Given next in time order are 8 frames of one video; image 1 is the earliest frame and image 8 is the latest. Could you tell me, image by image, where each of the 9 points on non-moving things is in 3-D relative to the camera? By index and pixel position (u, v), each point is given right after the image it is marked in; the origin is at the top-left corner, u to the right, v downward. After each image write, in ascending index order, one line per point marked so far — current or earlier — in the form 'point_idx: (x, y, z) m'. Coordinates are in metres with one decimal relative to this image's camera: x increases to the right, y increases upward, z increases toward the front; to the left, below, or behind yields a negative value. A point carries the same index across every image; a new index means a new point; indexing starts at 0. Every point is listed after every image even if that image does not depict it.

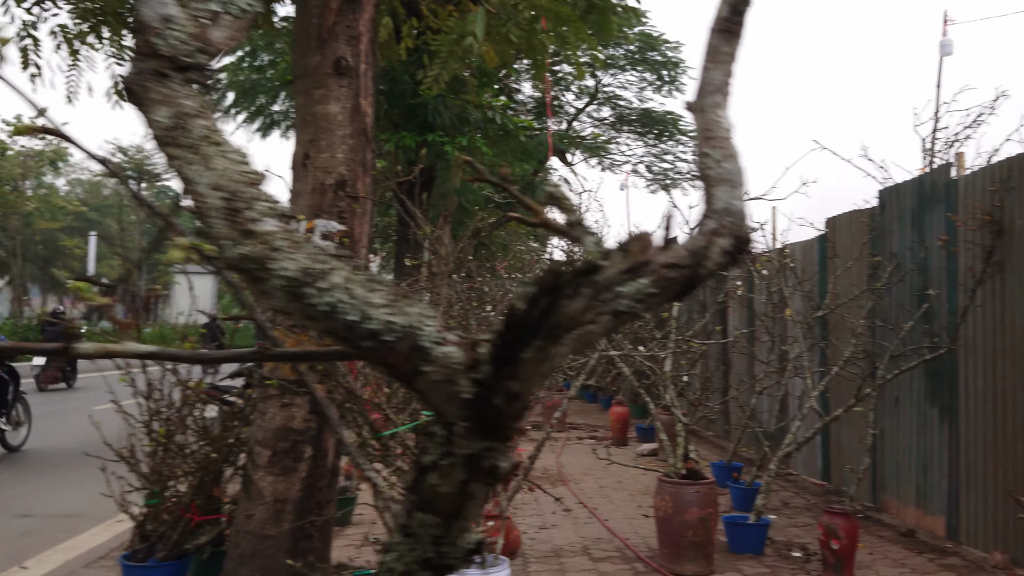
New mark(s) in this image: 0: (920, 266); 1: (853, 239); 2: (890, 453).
0: (+2.8, +0.1, +5.9) m
1: (+2.7, +0.4, +7.0) m
2: (+2.8, -1.2, +6.4) m
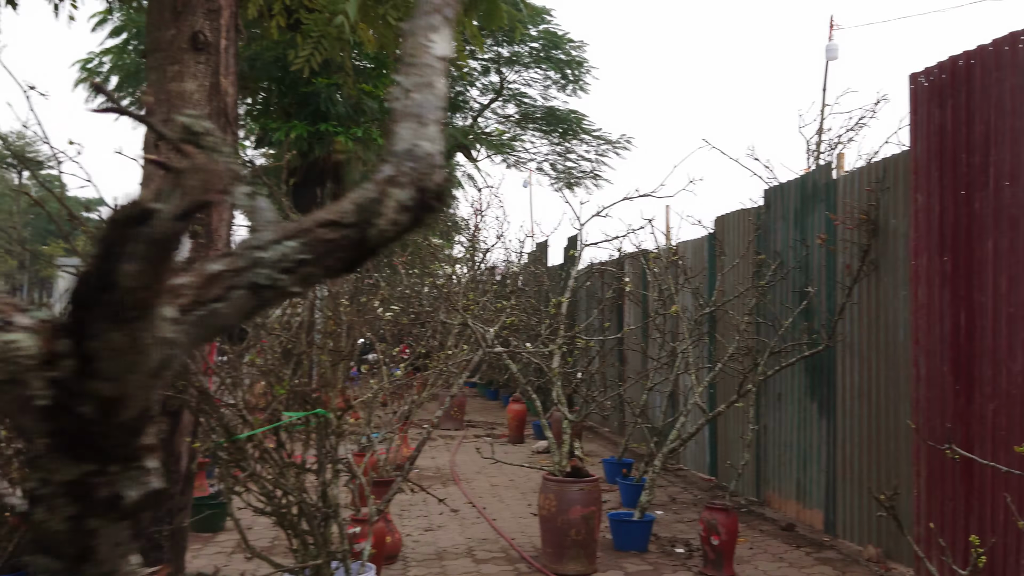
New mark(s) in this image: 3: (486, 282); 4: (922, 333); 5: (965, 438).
0: (+2.0, +0.2, +6.0) m
1: (+1.9, +0.4, +7.1) m
2: (+2.0, -1.2, +6.5) m
3: (-0.3, +0.1, +11.1) m
4: (+2.2, -0.2, +4.7) m
5: (+2.3, -0.8, +4.3) m
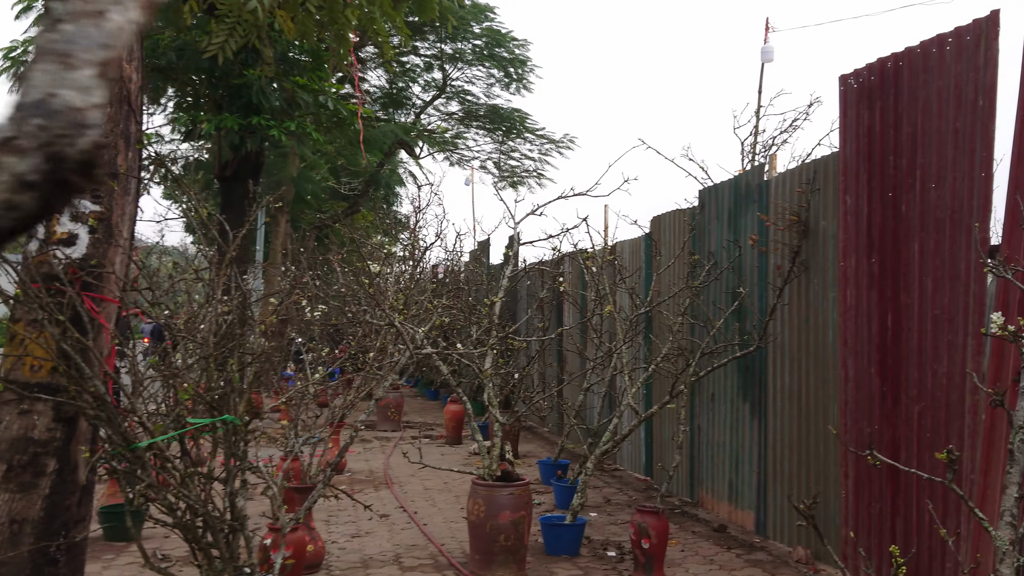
0: (+1.5, +0.2, +6.0) m
1: (+1.3, +0.4, +7.1) m
2: (+1.5, -1.2, +6.5) m
3: (-1.1, +0.1, +10.9) m
4: (+1.8, -0.3, +4.7) m
5: (+1.9, -0.8, +4.4) m
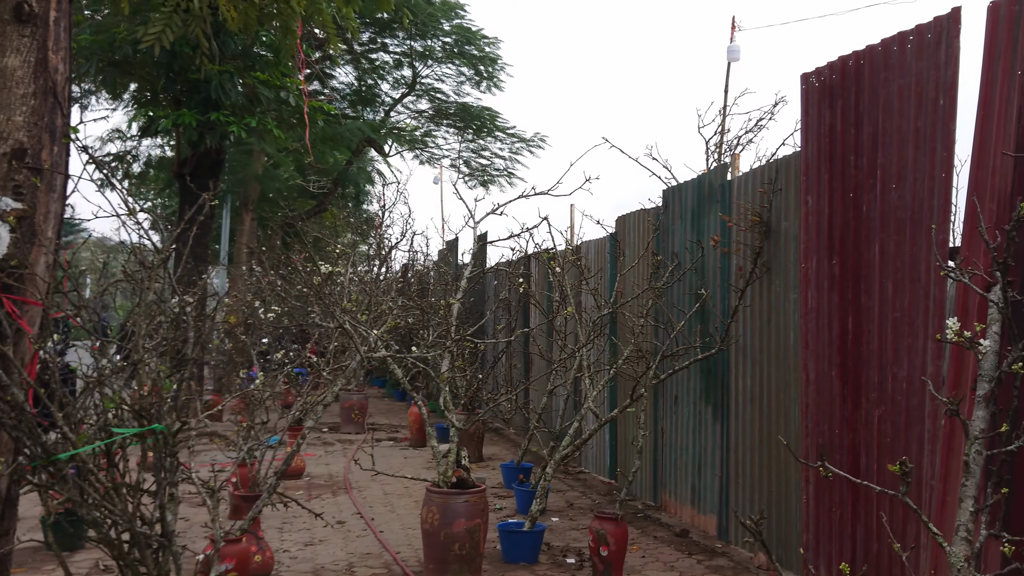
0: (+1.3, +0.2, +5.9) m
1: (+1.0, +0.4, +7.0) m
2: (+1.2, -1.2, +6.4) m
3: (-1.5, +0.1, +10.7) m
4: (+1.6, -0.3, +4.6) m
5: (+1.7, -0.8, +4.3) m
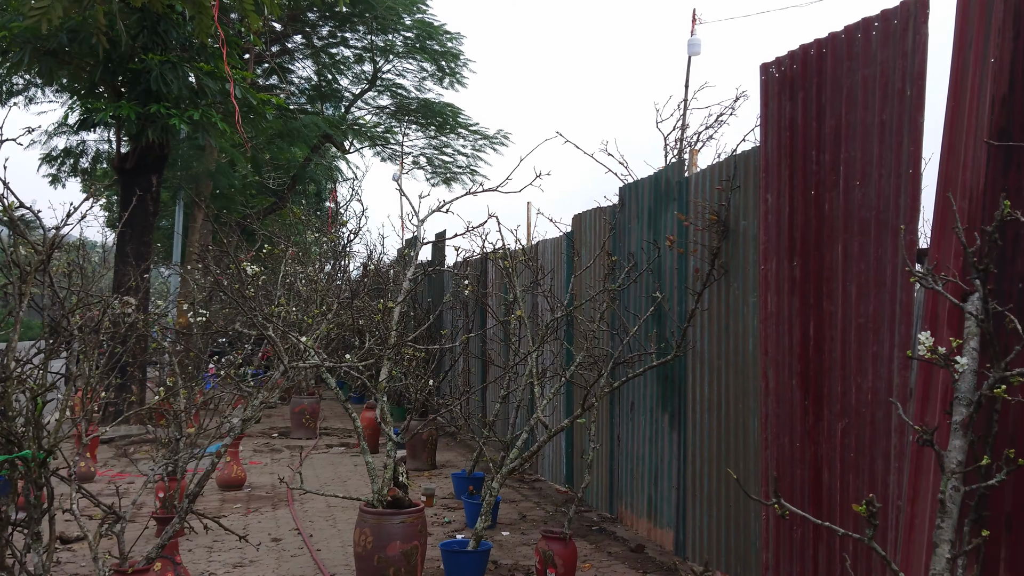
0: (+0.9, +0.1, +5.6) m
1: (+0.6, +0.4, +6.7) m
2: (+0.8, -1.2, +6.1) m
3: (-2.1, +0.1, +10.3) m
4: (+1.3, -0.3, +4.4) m
5: (+1.4, -0.8, +4.0) m
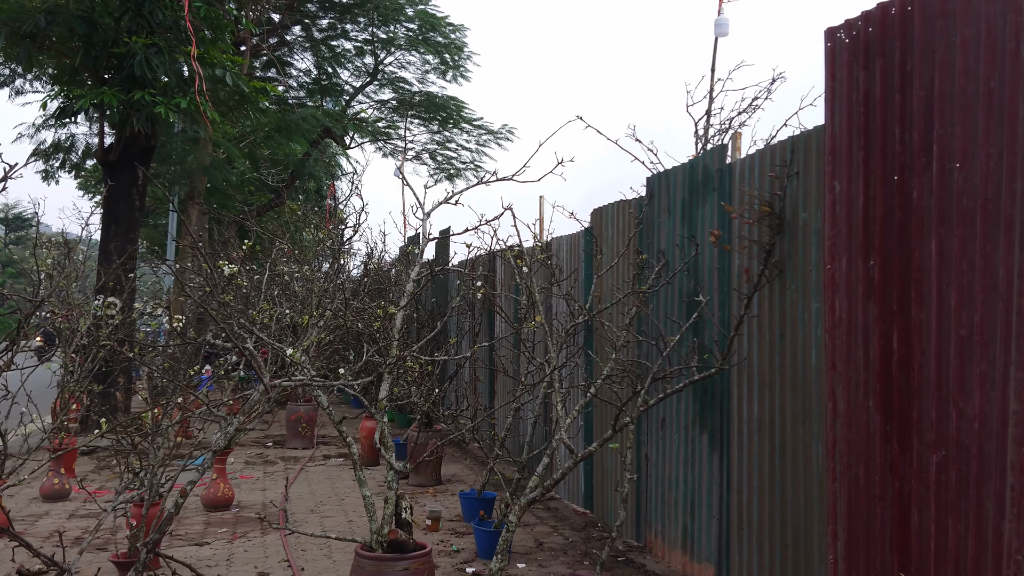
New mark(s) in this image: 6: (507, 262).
0: (+1.0, +0.1, +5.0) m
1: (+0.7, +0.4, +6.1) m
2: (+0.9, -1.2, +5.5) m
3: (-1.9, +0.1, +9.7) m
4: (+1.4, -0.3, +3.7) m
5: (+1.5, -0.8, +3.4) m
6: (0.0, +0.2, +7.0) m
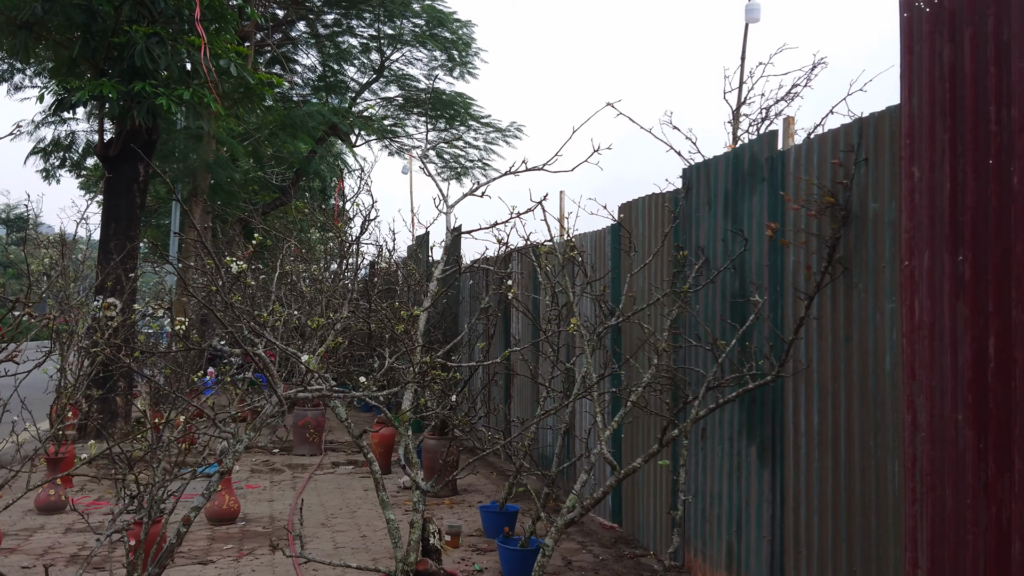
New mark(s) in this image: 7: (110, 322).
0: (+1.2, +0.1, +4.6) m
1: (+0.9, +0.4, +5.7) m
2: (+1.1, -1.2, +5.1) m
3: (-1.8, +0.1, +9.3) m
4: (+1.6, -0.3, +3.3) m
5: (+1.6, -0.8, +2.9) m
6: (+0.1, +0.2, +6.6) m
7: (-3.6, -0.3, +7.8) m
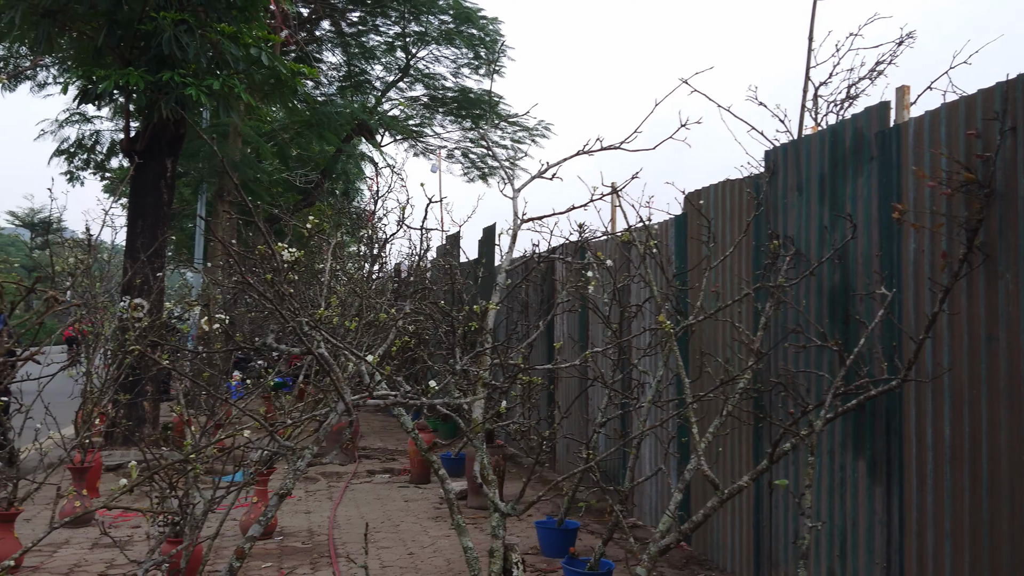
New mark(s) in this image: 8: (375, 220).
0: (+1.5, +0.2, +4.1) m
1: (+1.3, +0.4, +5.2) m
2: (+1.4, -1.2, +4.6) m
3: (-1.3, +0.1, +8.8) m
4: (+1.9, -0.3, +2.8) m
5: (+2.0, -0.8, +2.4) m
6: (+0.5, +0.2, +6.1) m
7: (-3.2, -0.3, +7.4) m
8: (-1.6, +0.8, +9.9) m
